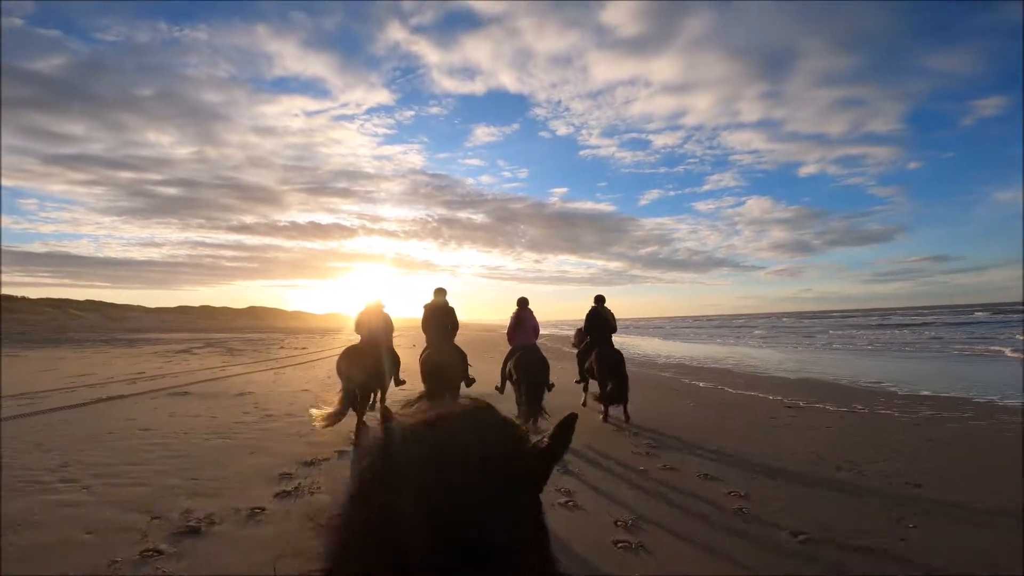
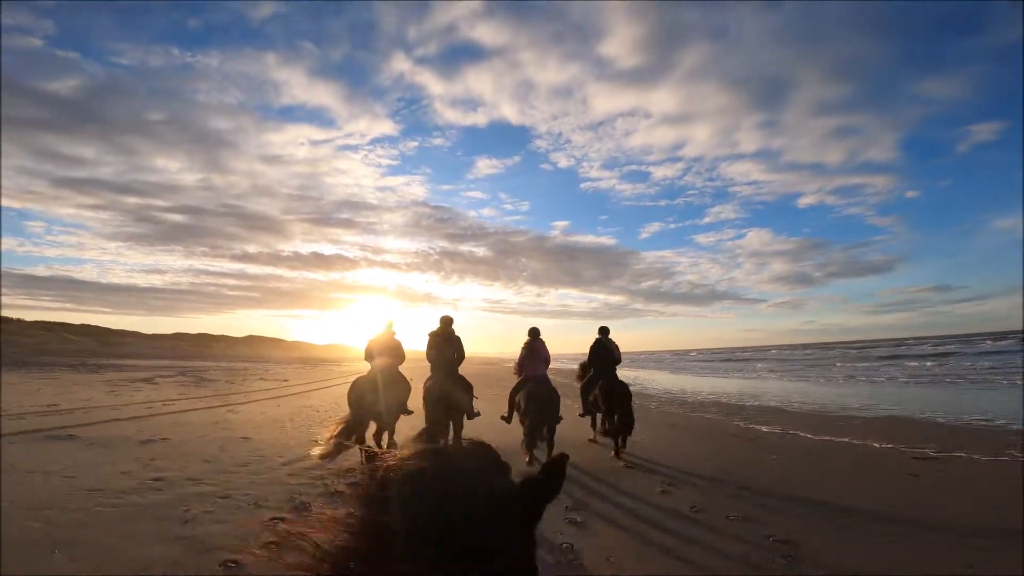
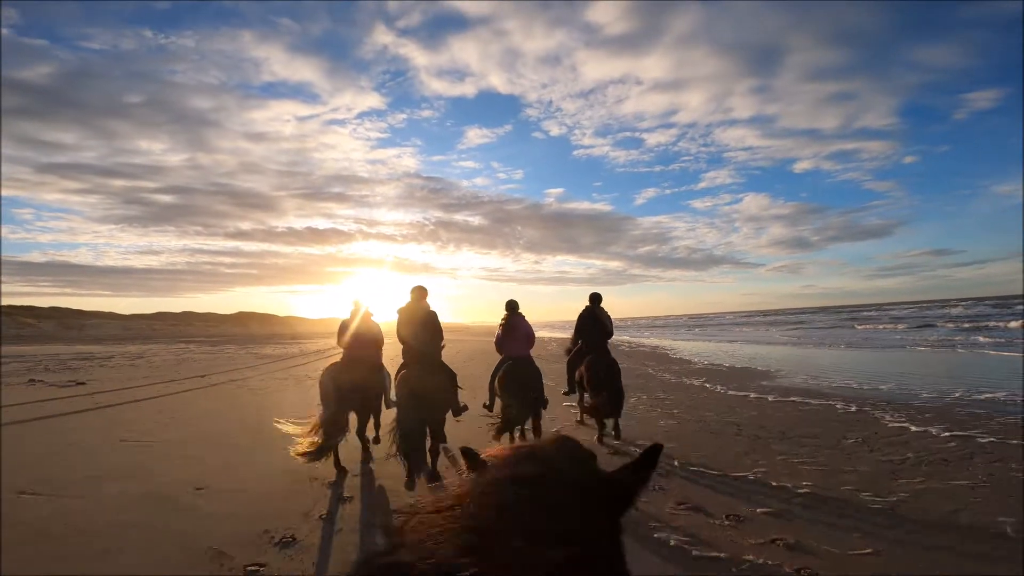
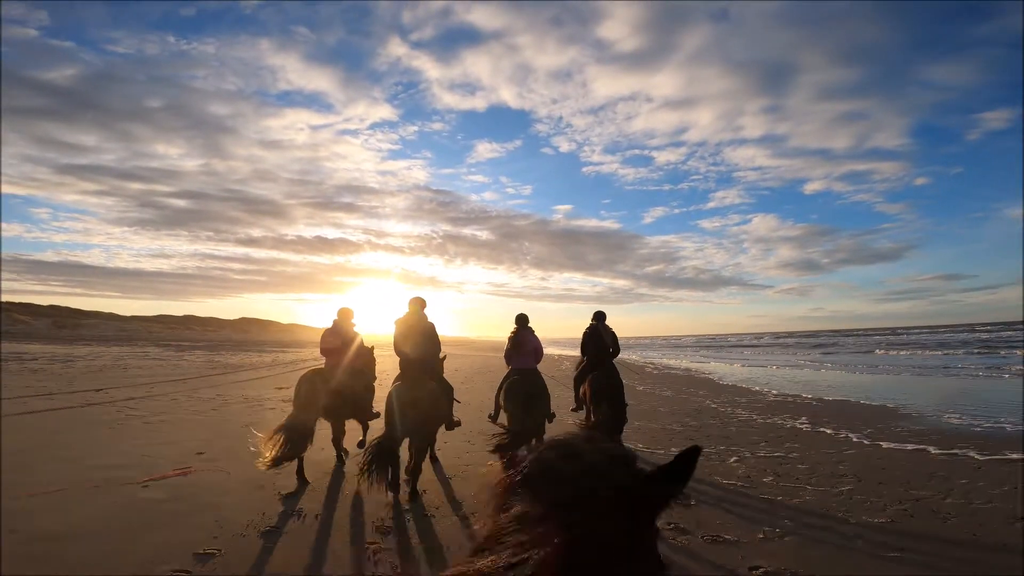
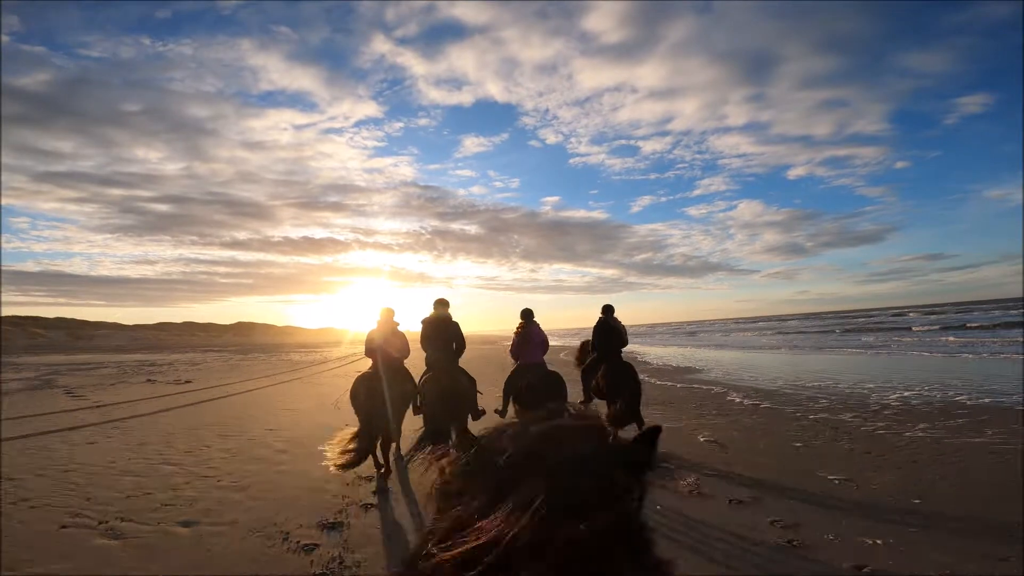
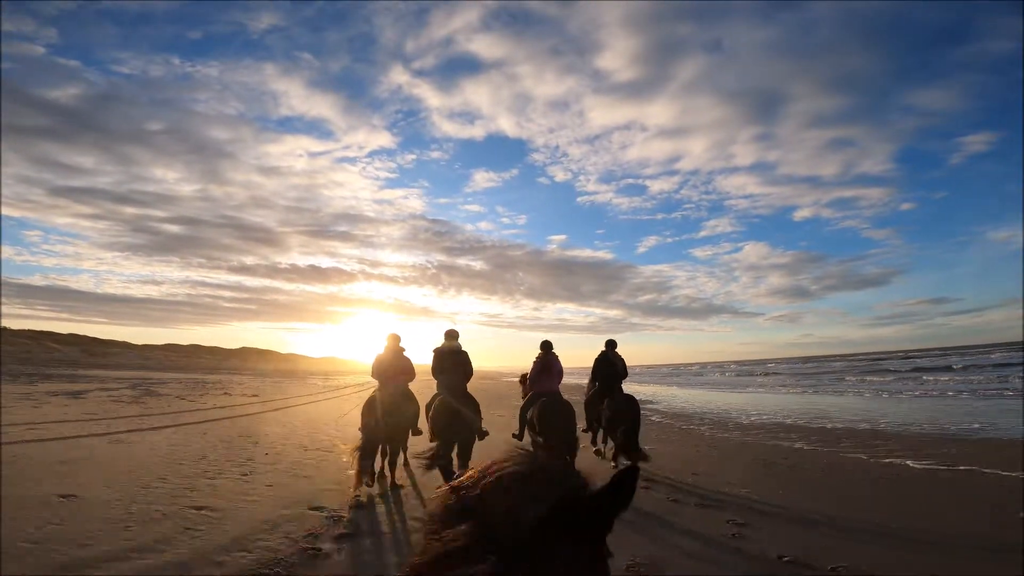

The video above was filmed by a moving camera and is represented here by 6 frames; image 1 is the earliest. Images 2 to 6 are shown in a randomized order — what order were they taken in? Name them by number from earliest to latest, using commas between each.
2, 6, 5, 3, 4
